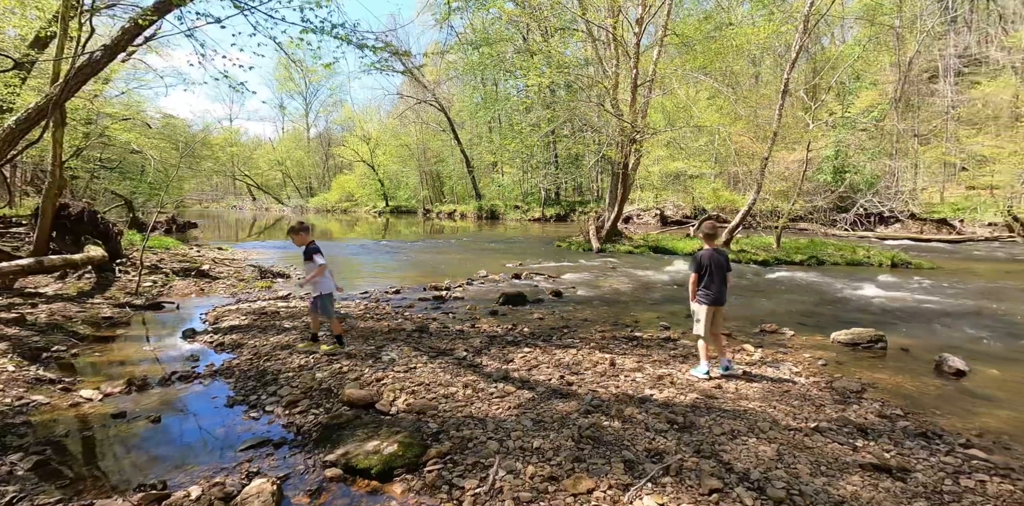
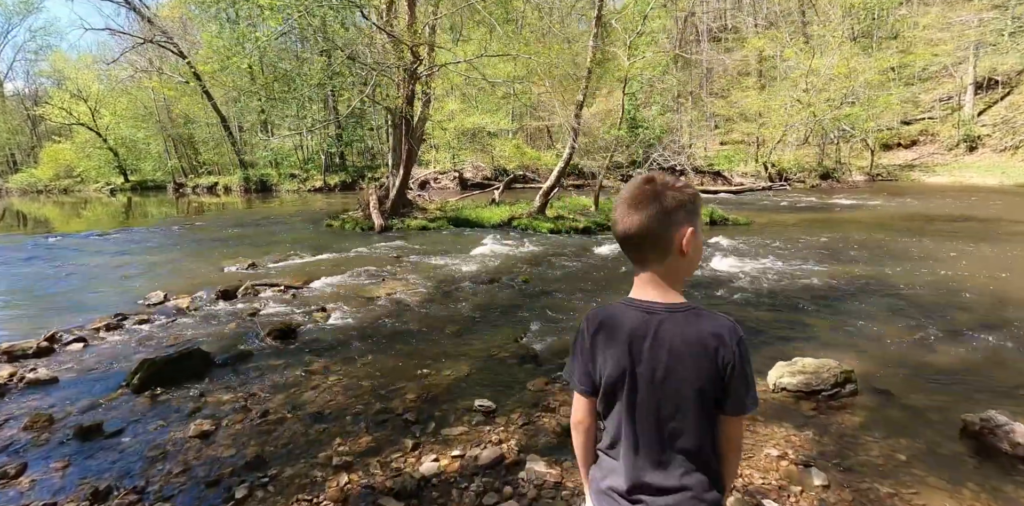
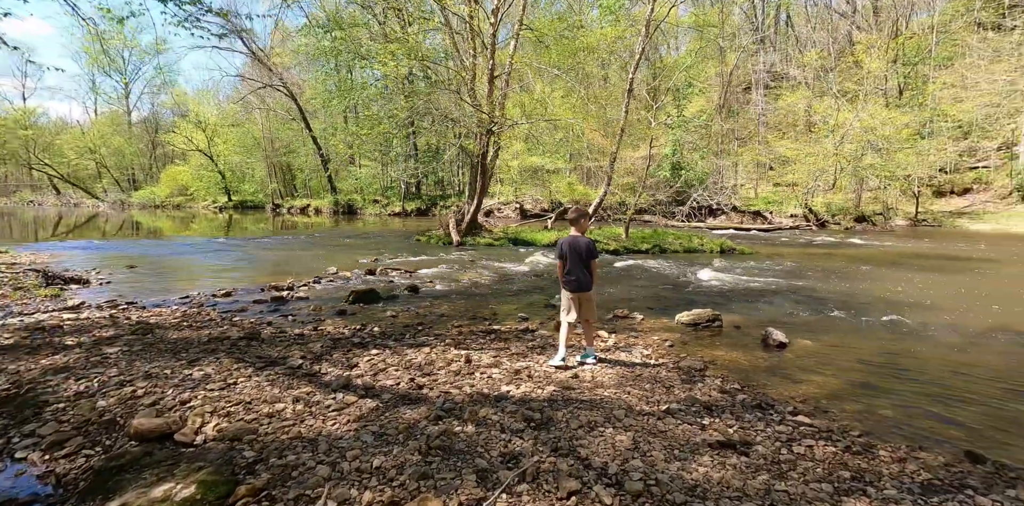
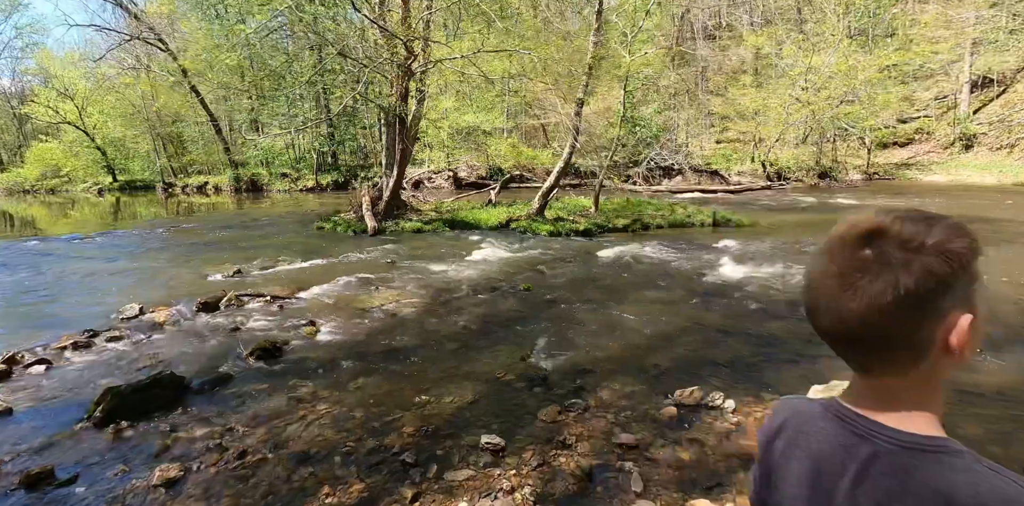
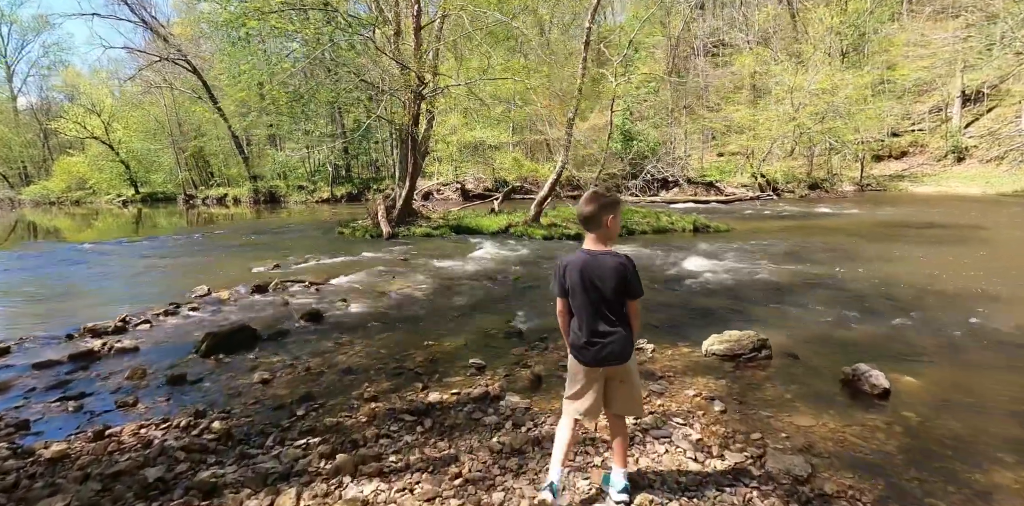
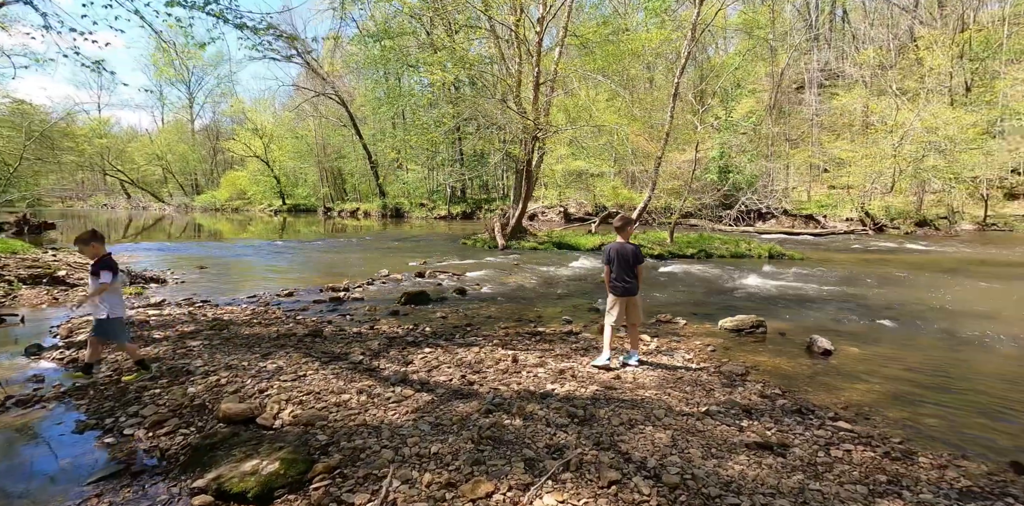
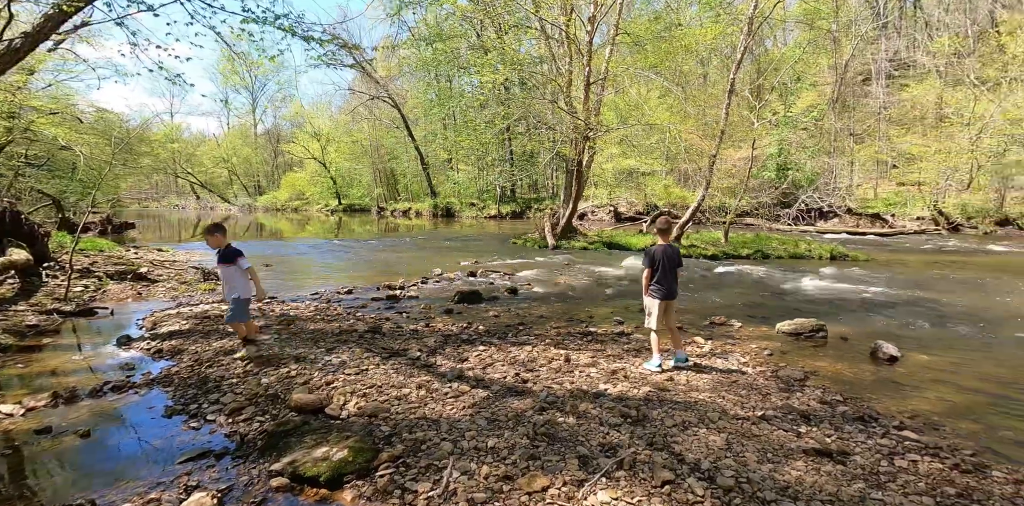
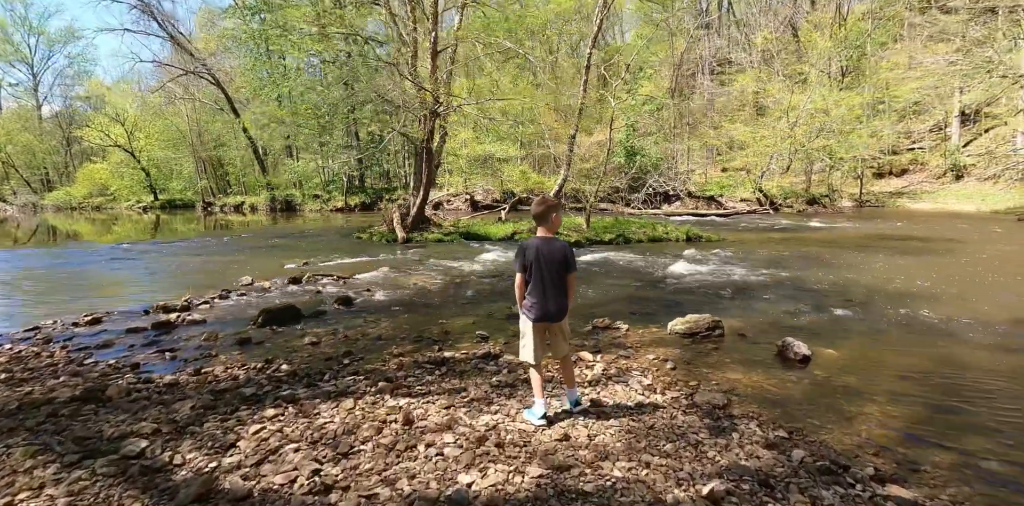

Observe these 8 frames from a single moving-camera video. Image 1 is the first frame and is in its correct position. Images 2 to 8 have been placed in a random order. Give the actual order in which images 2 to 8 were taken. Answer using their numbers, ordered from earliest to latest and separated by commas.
7, 6, 3, 8, 5, 2, 4
